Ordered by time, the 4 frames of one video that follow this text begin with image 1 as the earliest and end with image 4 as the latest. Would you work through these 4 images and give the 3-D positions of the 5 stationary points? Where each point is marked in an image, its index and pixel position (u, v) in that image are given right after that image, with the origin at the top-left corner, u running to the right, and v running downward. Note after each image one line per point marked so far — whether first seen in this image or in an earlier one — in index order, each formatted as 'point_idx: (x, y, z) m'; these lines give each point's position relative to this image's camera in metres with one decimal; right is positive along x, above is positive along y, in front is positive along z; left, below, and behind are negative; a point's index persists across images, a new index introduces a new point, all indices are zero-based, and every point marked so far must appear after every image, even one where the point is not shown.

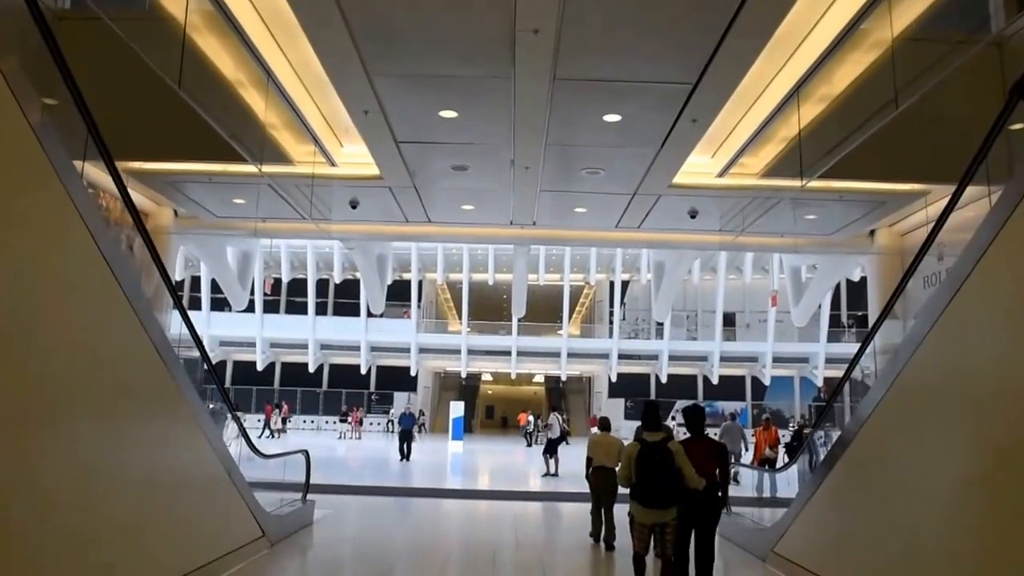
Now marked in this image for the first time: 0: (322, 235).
0: (-3.3, +0.9, +13.0) m
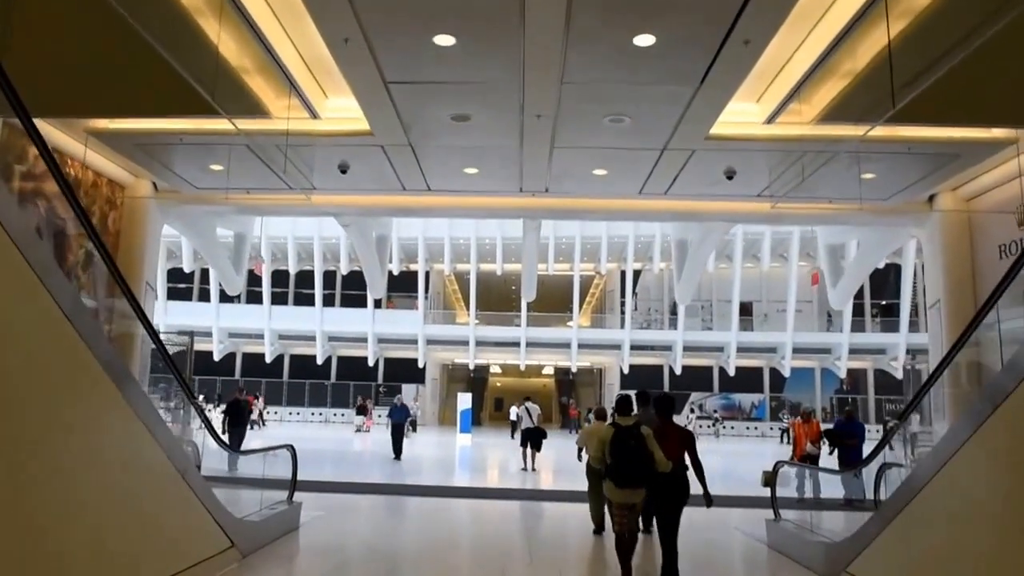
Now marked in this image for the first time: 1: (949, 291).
0: (-3.2, +1.3, +11.7) m
1: (+6.8, 0.0, +11.6) m
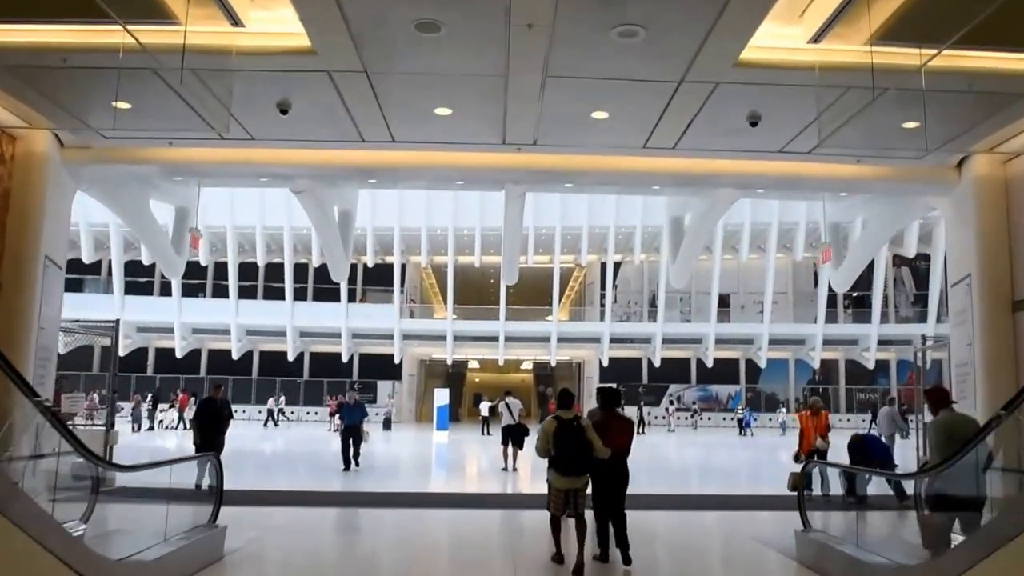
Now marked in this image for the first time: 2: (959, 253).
0: (-3.4, +1.6, +9.9) m
1: (+6.6, +0.3, +10.2) m
2: (+6.6, +0.5, +10.7) m
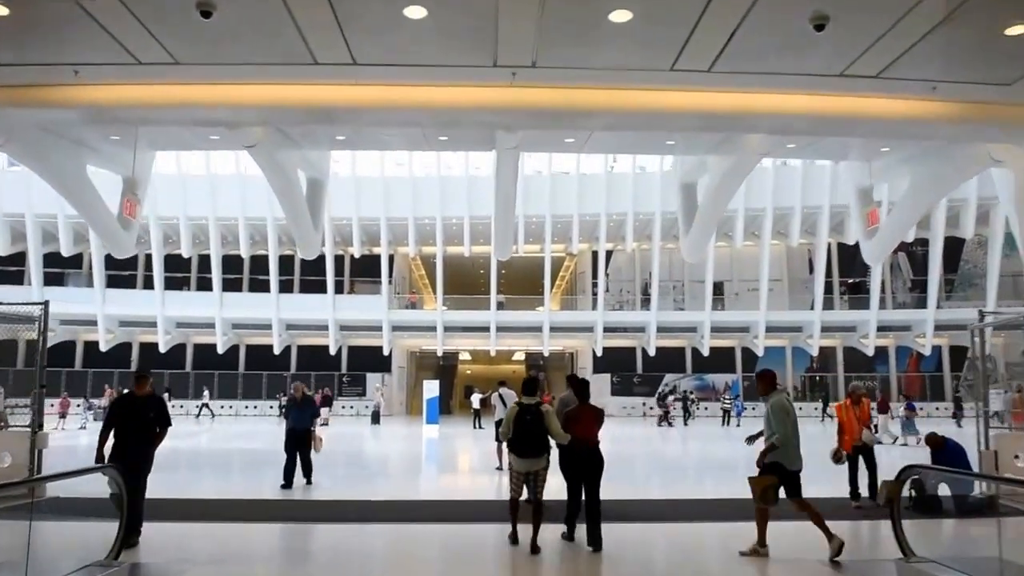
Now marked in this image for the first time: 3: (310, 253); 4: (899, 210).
0: (-3.5, +2.0, +8.1) m
1: (+6.5, +0.8, +8.5) m
2: (+6.5, +1.0, +9.0) m
3: (-3.9, +0.7, +14.7) m
4: (+7.0, +1.6, +13.1) m
